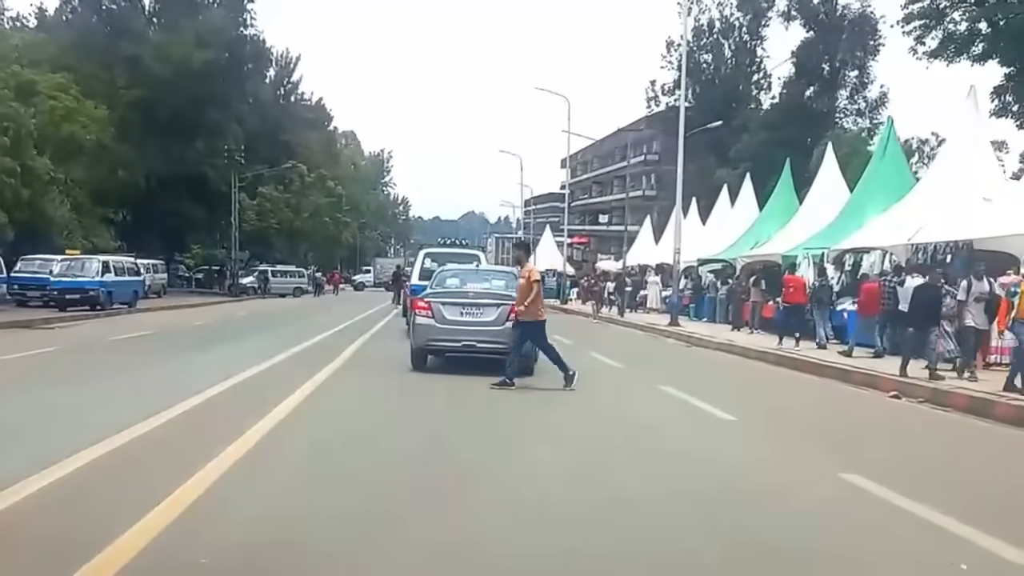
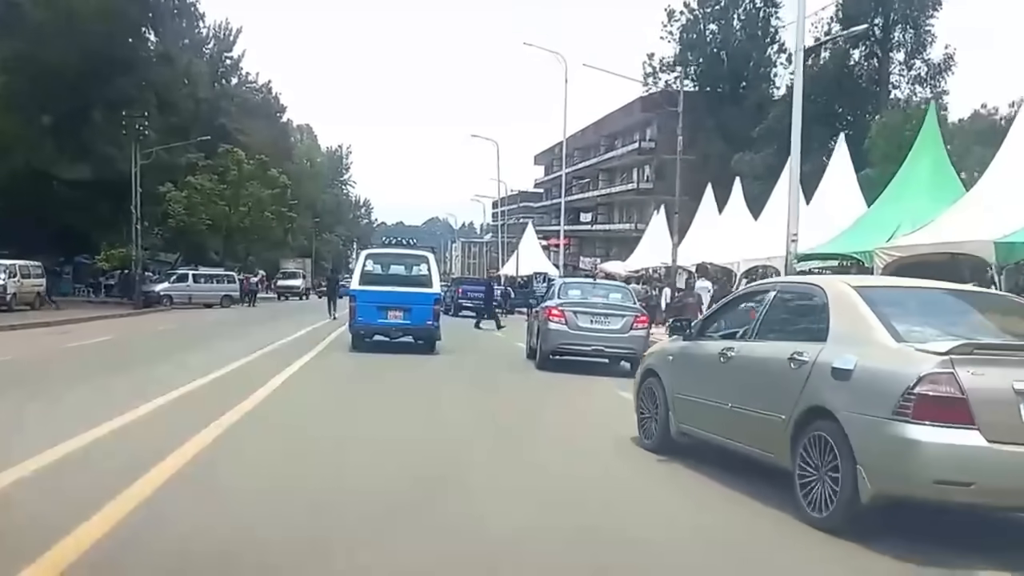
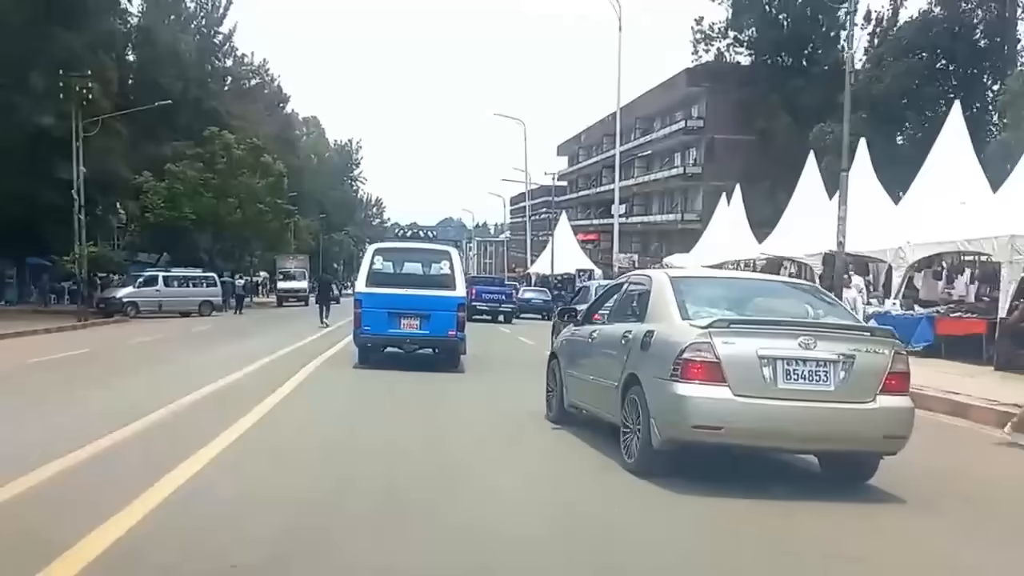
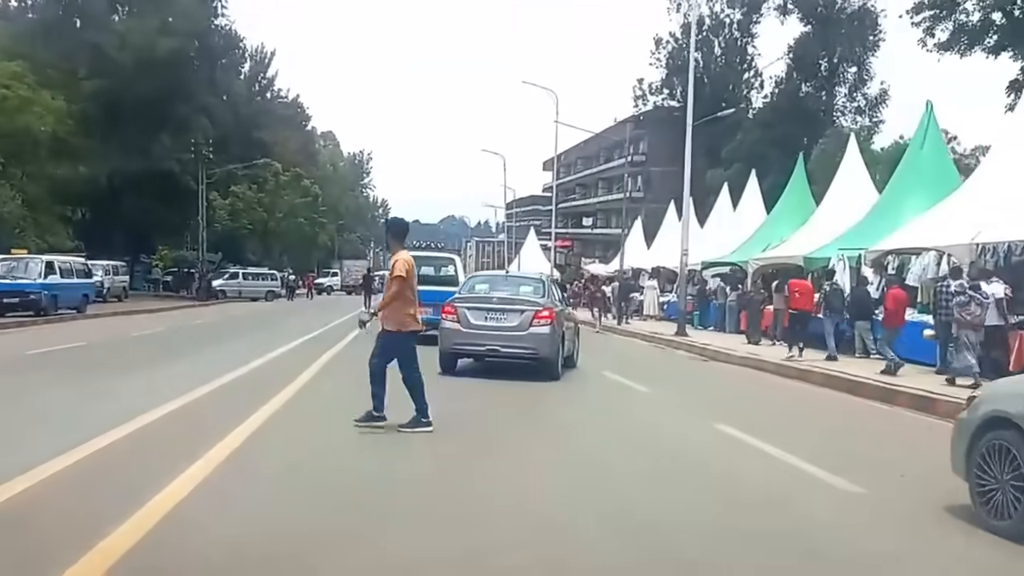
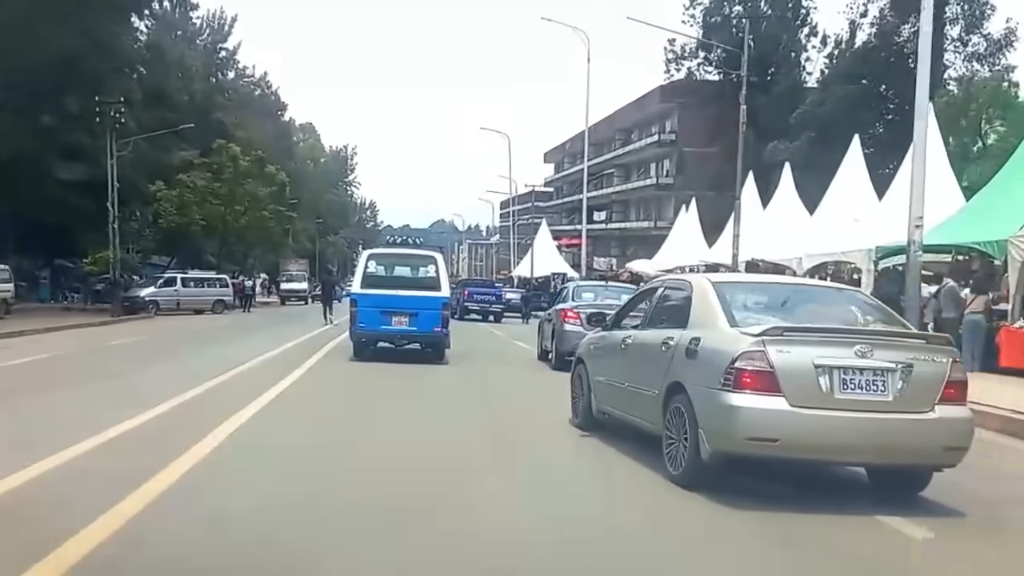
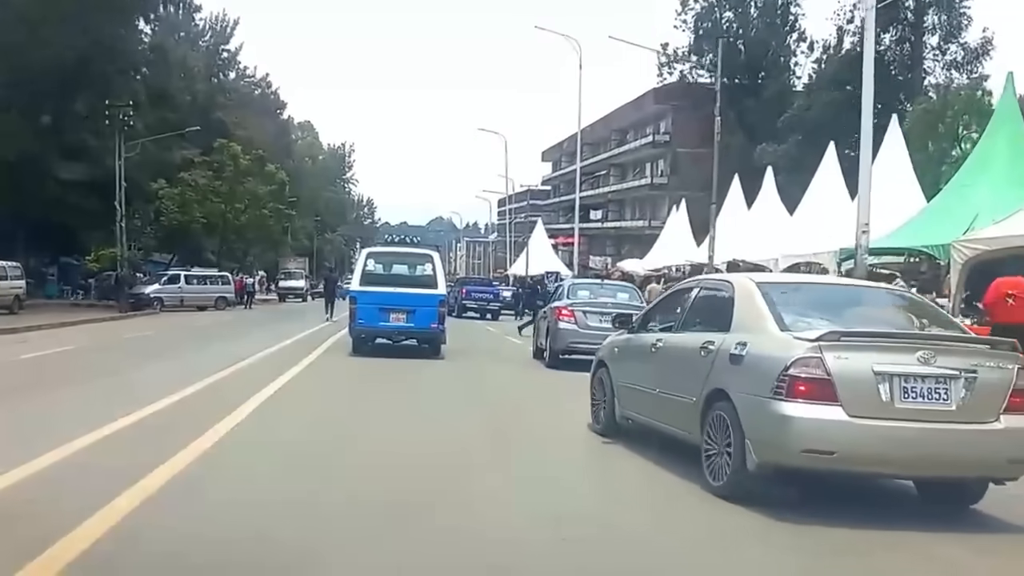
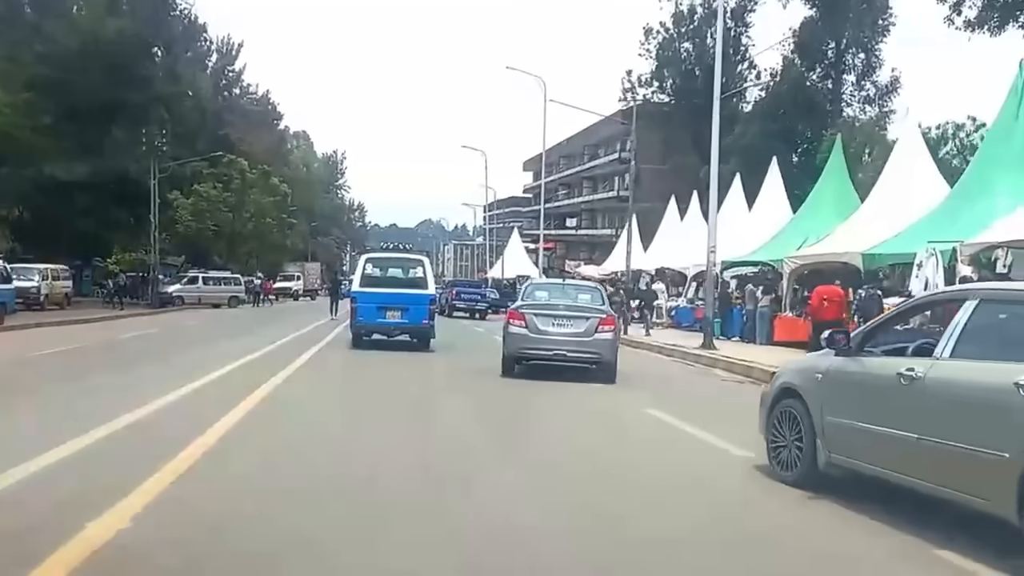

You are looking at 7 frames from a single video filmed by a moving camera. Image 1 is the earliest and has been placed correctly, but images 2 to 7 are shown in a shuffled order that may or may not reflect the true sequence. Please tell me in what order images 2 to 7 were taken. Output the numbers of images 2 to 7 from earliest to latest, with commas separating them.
4, 7, 2, 6, 5, 3
